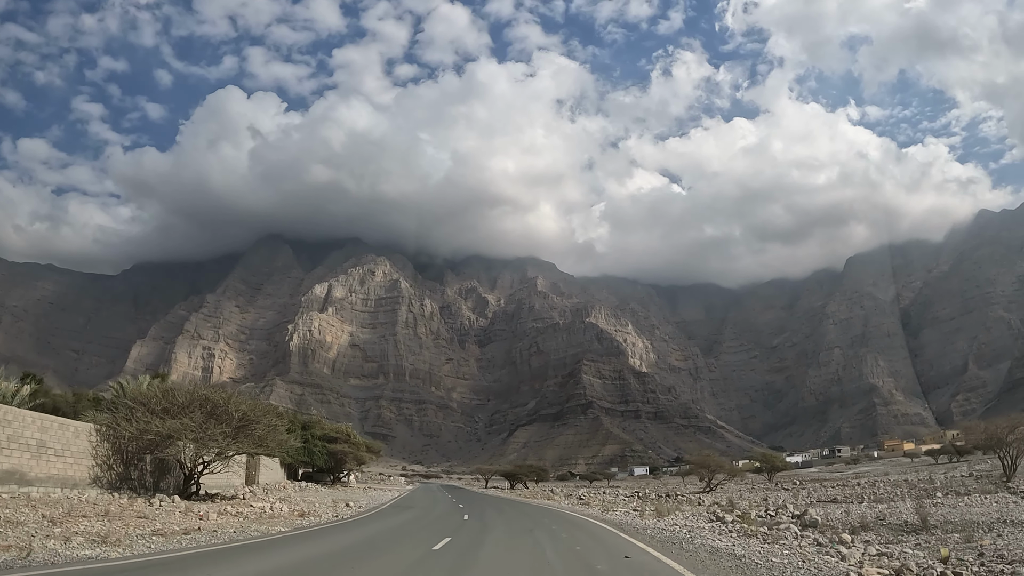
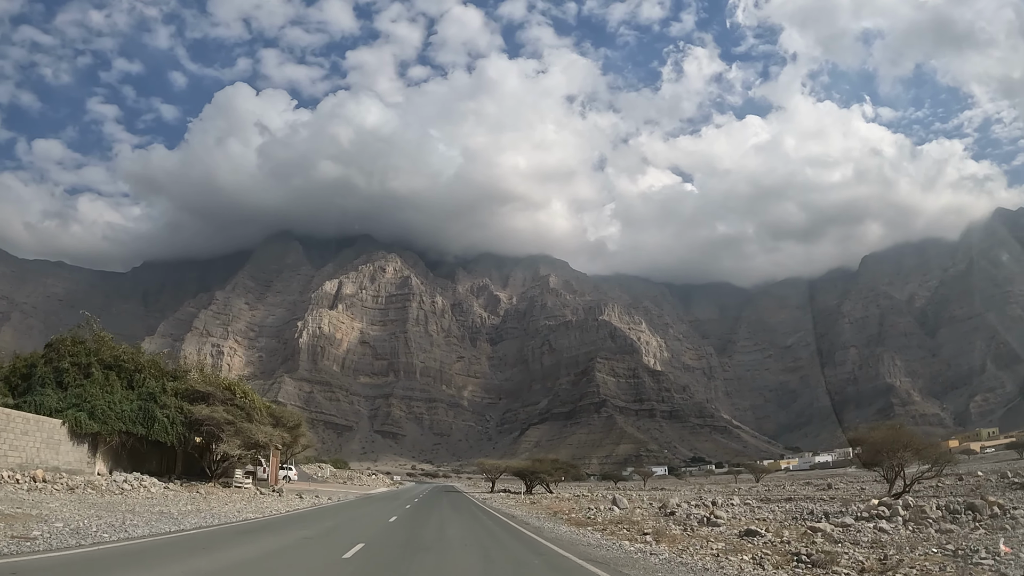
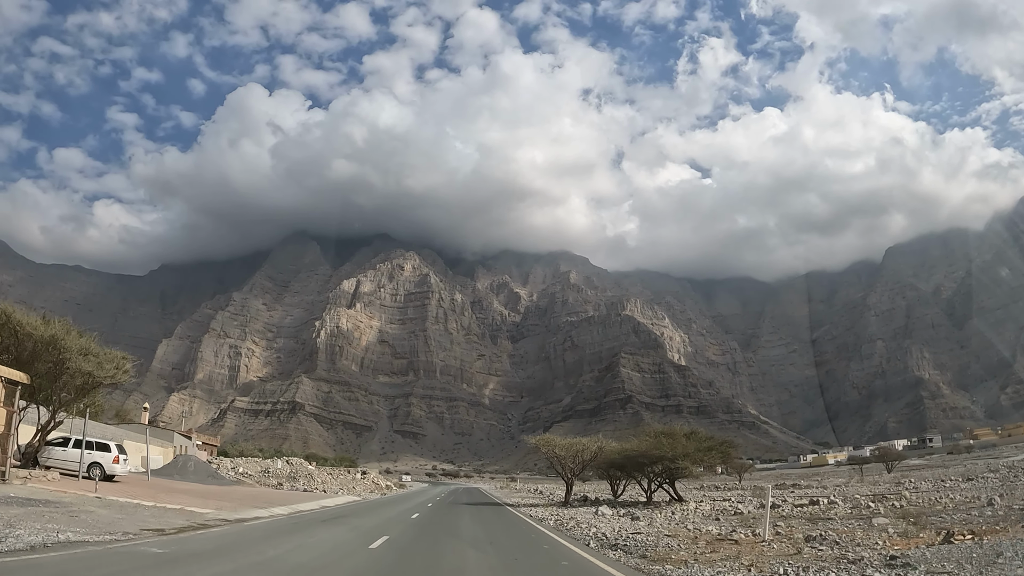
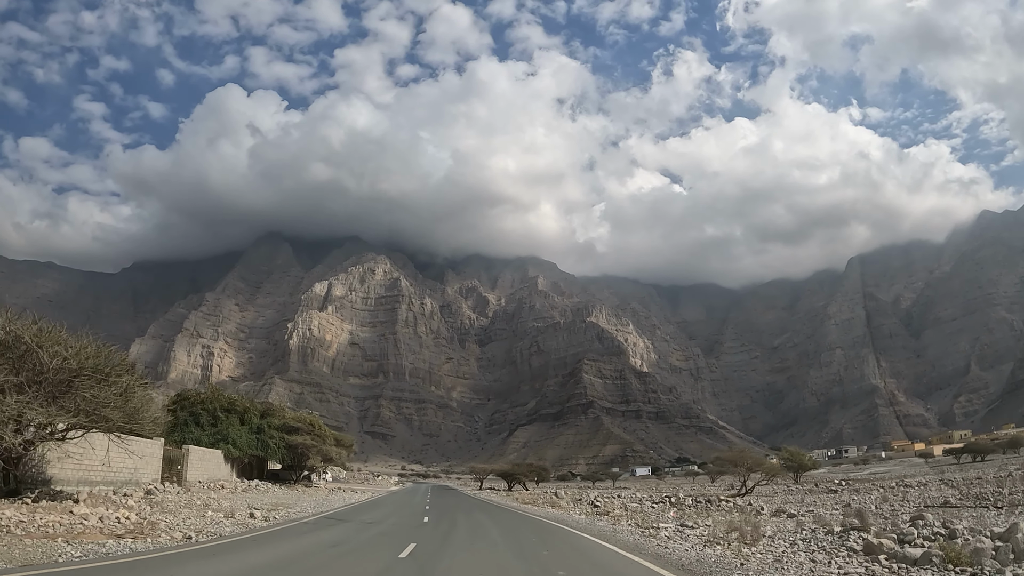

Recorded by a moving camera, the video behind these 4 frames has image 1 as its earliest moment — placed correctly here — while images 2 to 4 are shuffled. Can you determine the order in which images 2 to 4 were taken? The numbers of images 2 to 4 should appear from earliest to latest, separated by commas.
4, 2, 3
